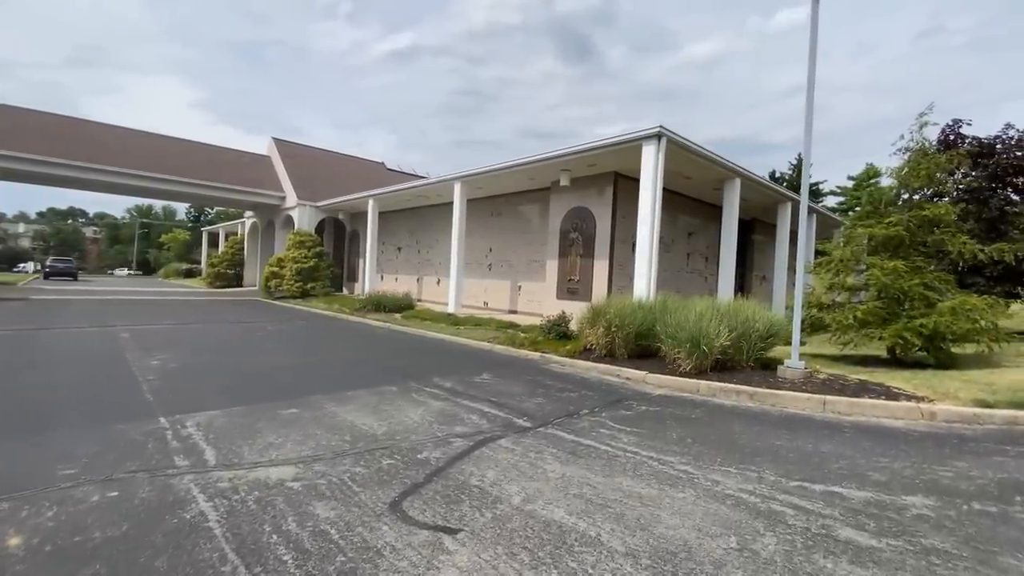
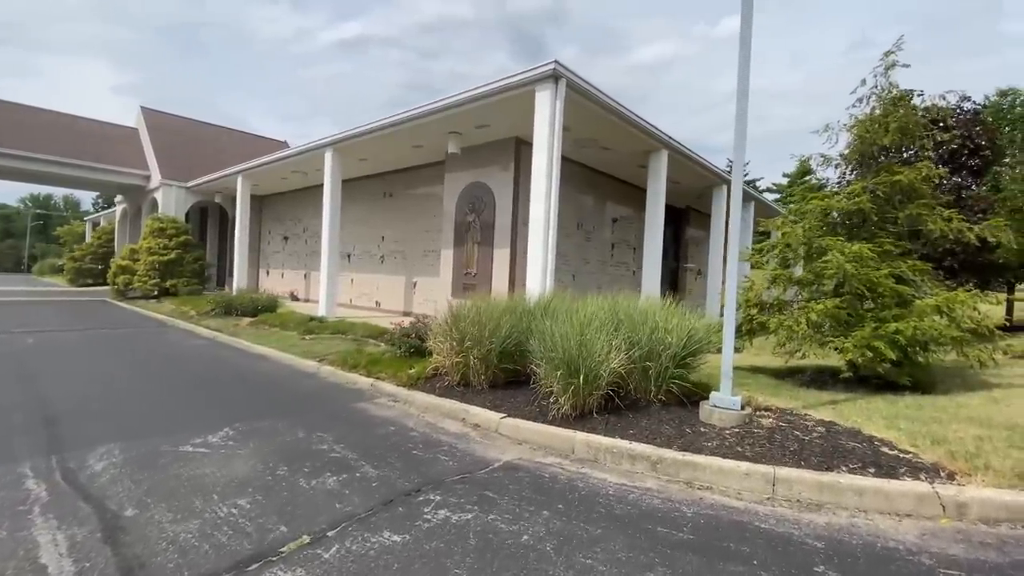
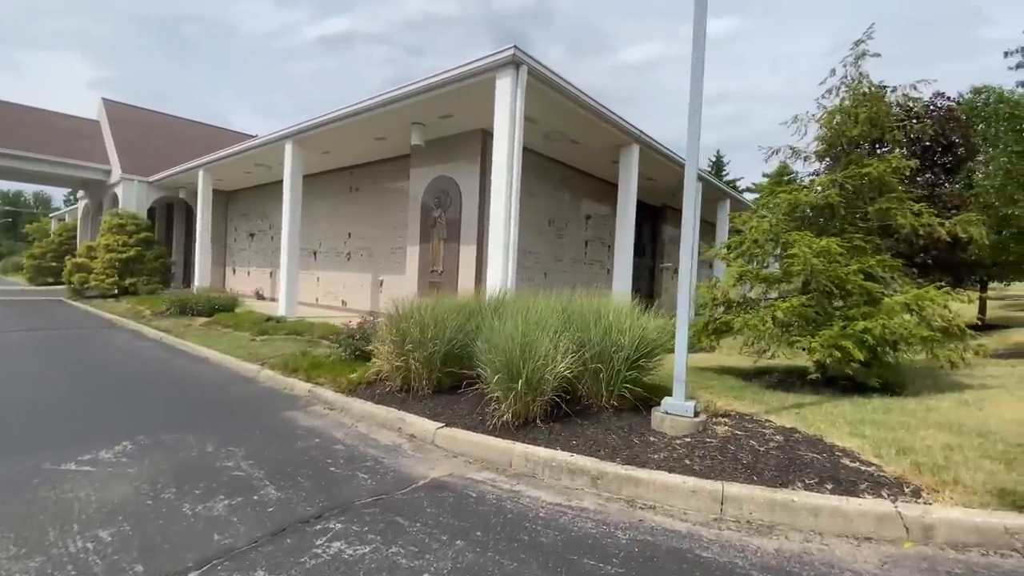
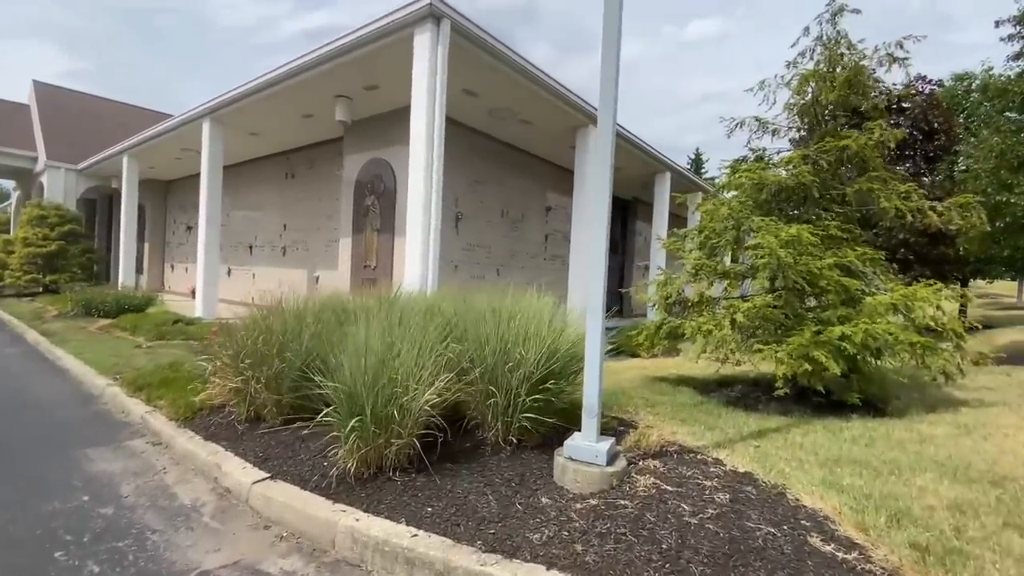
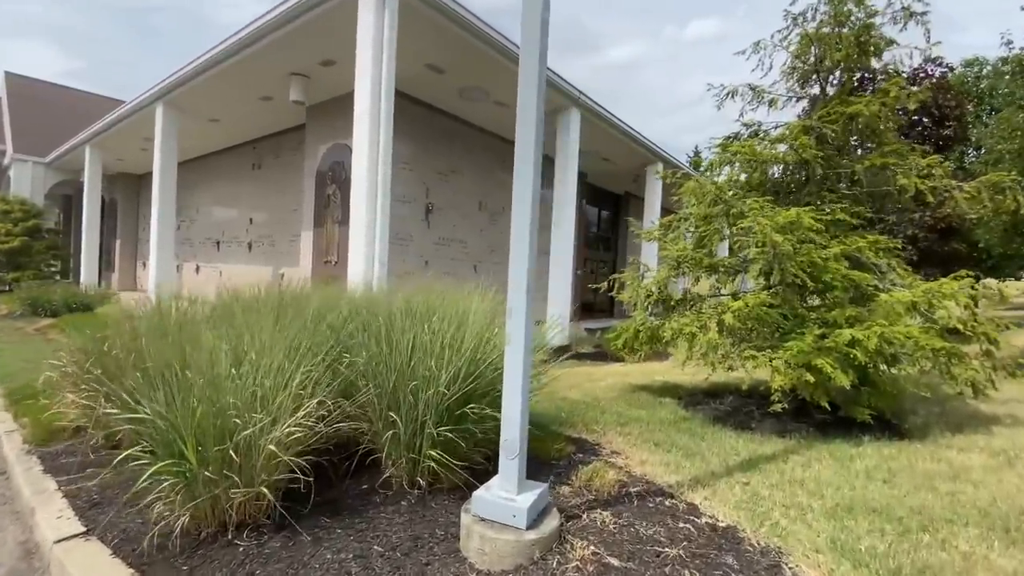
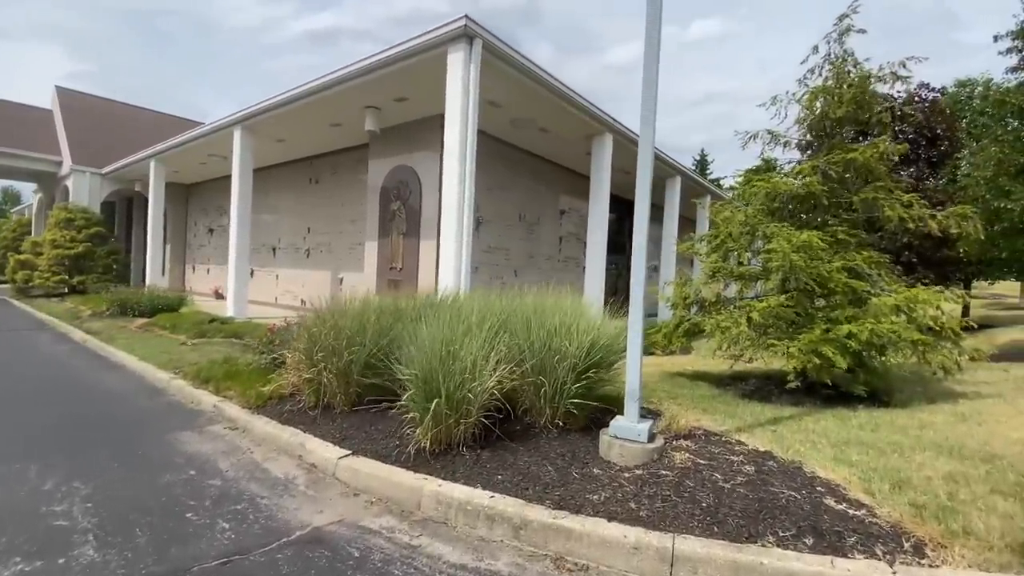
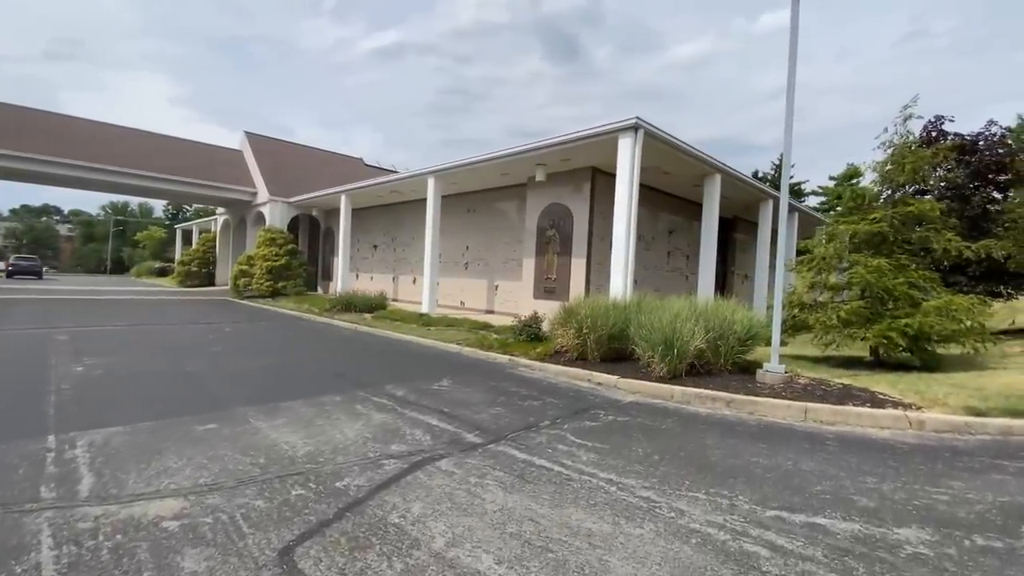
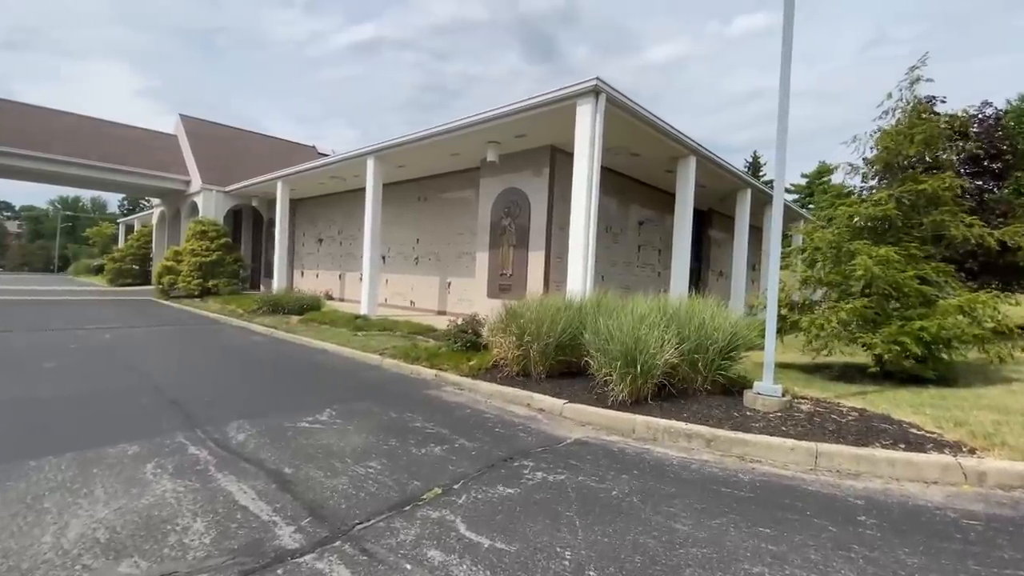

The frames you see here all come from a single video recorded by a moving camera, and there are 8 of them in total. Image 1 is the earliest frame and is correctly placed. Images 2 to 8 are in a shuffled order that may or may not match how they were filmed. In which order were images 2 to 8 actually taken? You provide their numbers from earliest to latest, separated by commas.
7, 8, 2, 3, 6, 4, 5
